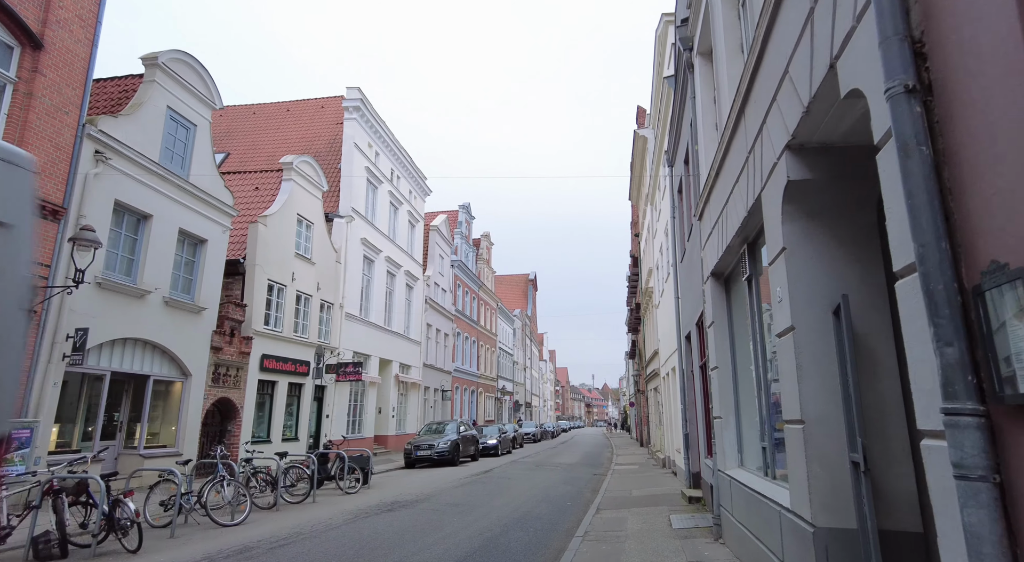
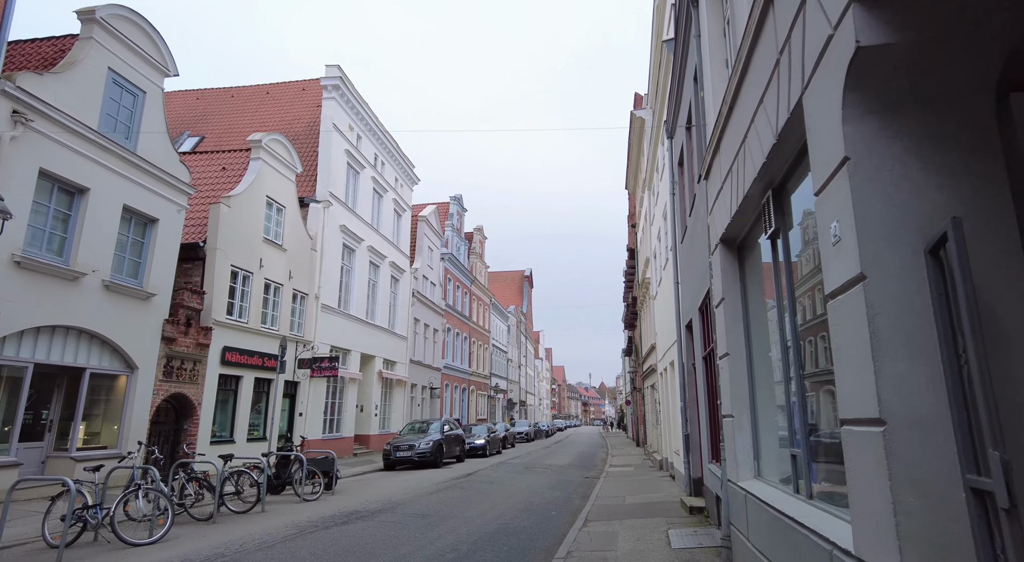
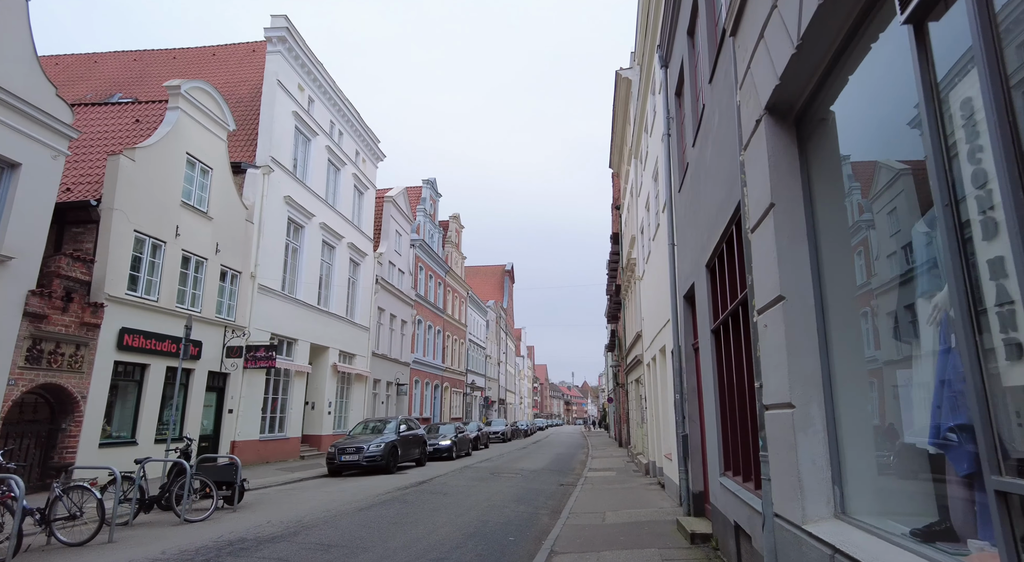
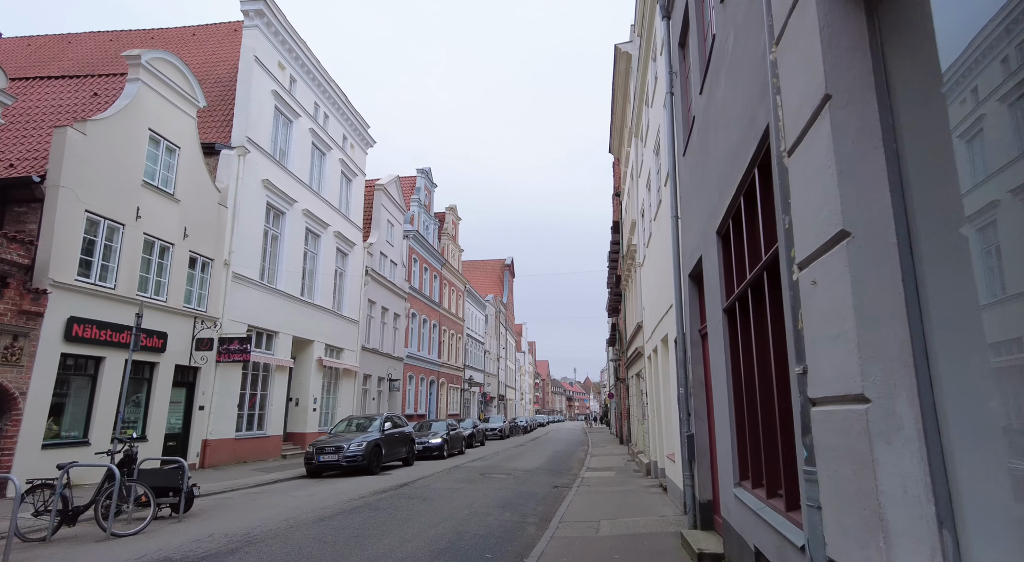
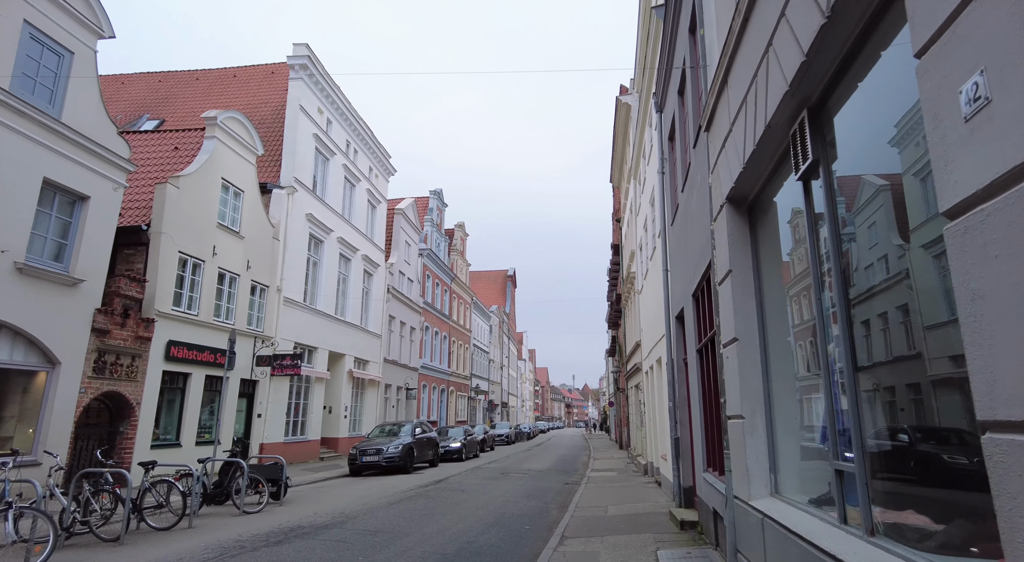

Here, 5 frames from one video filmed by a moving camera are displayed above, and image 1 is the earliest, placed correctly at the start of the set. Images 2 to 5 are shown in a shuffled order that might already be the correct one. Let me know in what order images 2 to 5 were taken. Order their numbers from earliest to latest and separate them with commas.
2, 5, 3, 4
